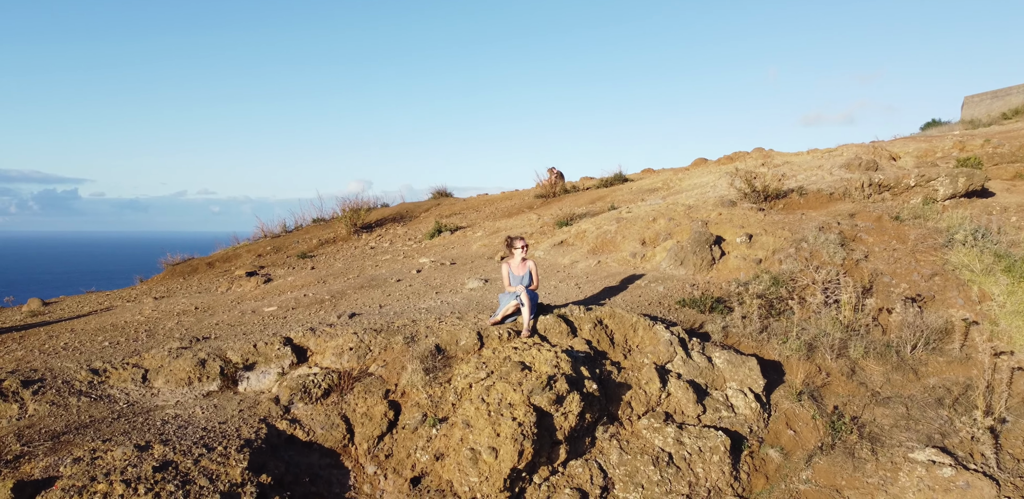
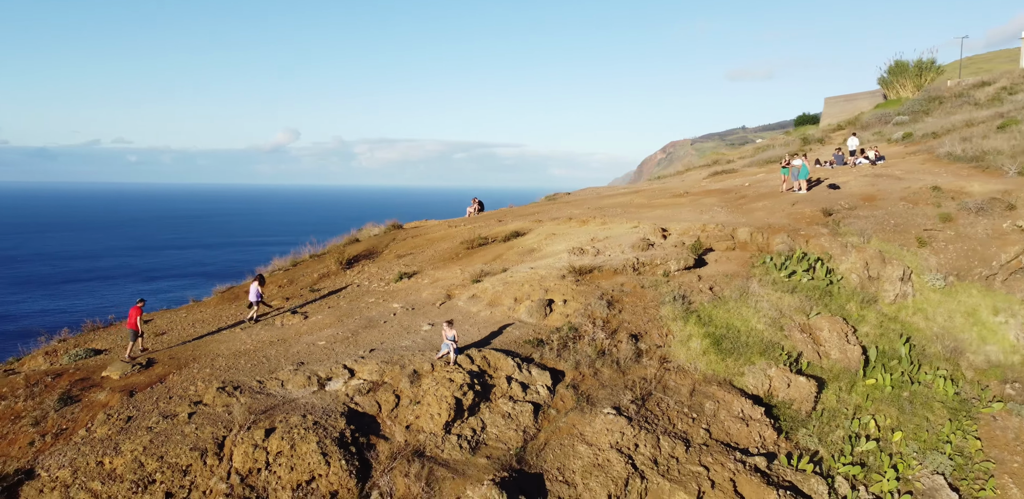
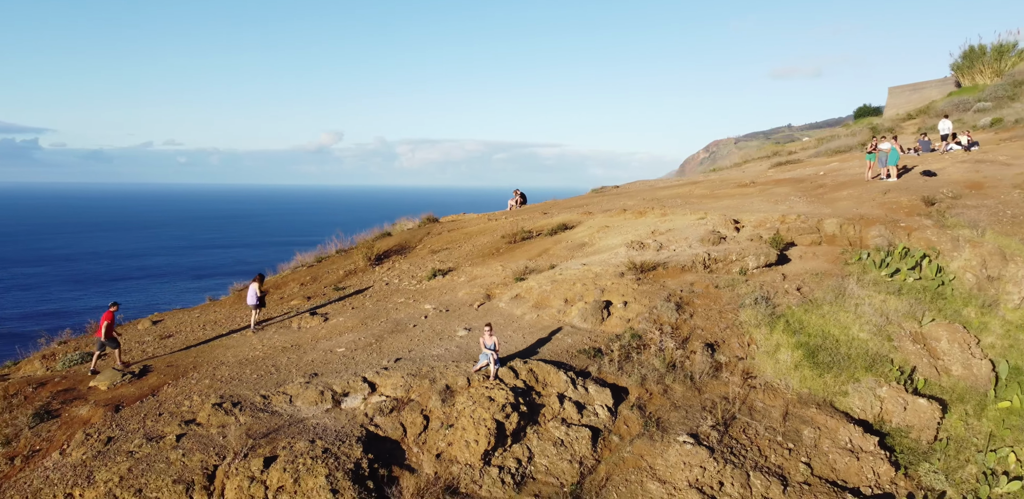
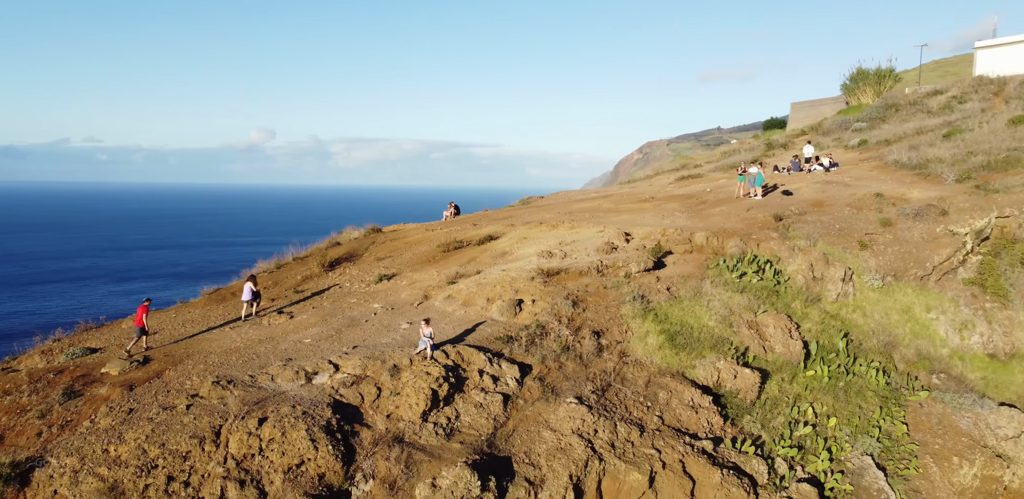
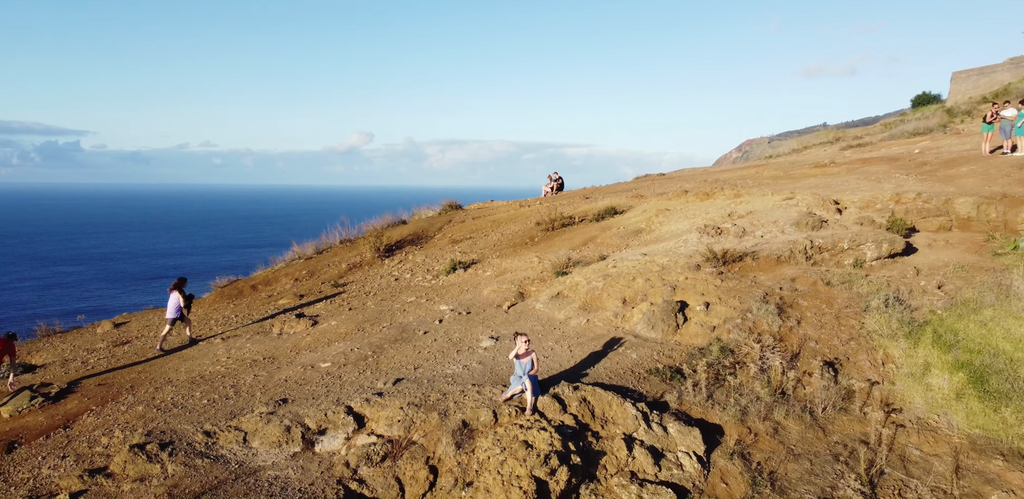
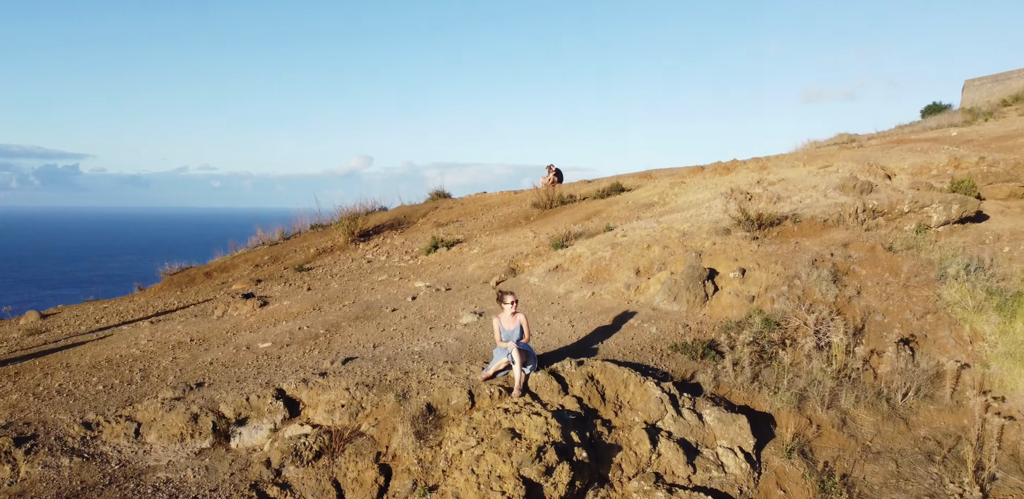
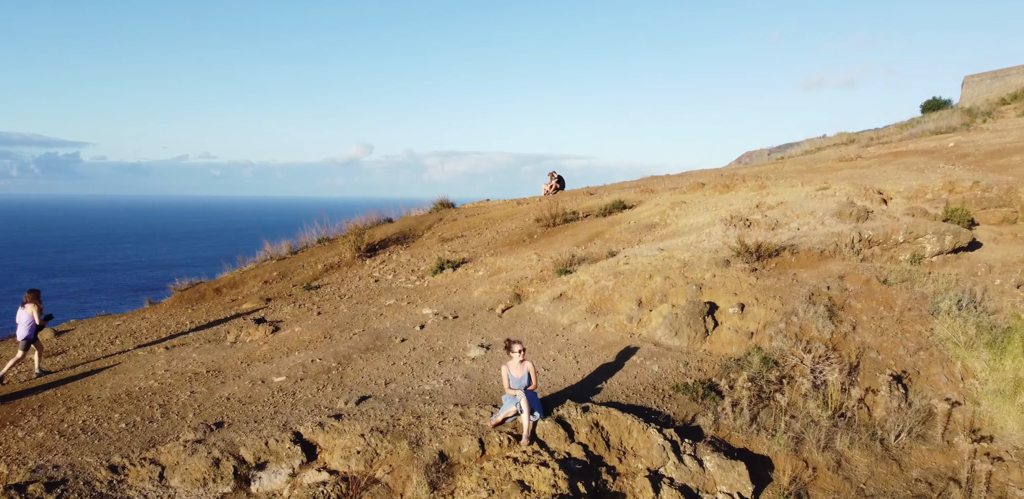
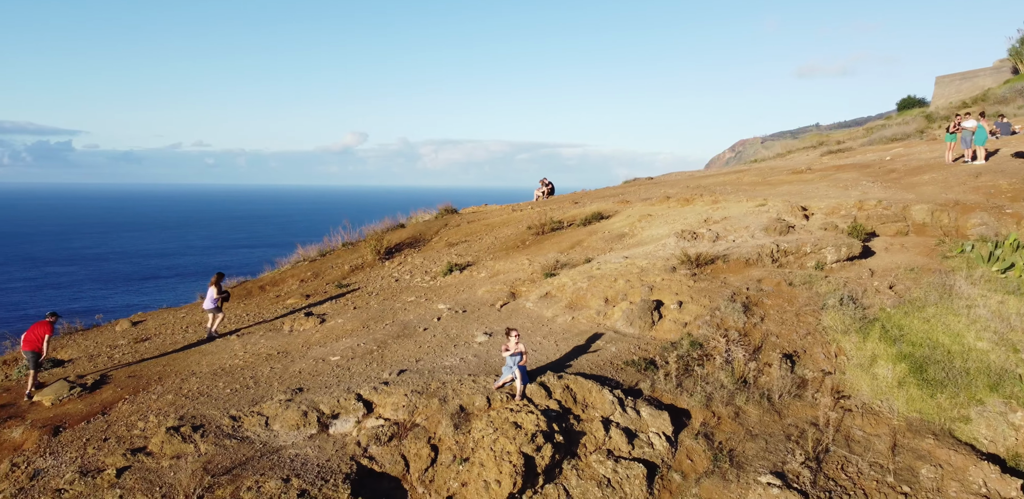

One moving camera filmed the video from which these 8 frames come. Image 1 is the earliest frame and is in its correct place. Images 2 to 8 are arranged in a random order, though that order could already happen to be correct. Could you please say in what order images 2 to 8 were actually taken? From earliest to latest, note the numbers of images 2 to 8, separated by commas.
6, 7, 5, 8, 3, 2, 4
